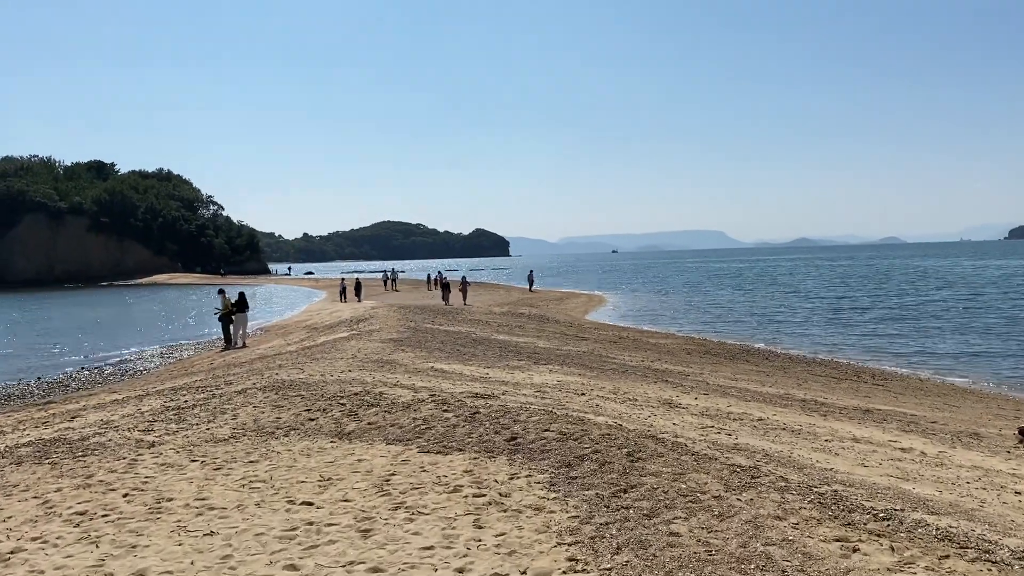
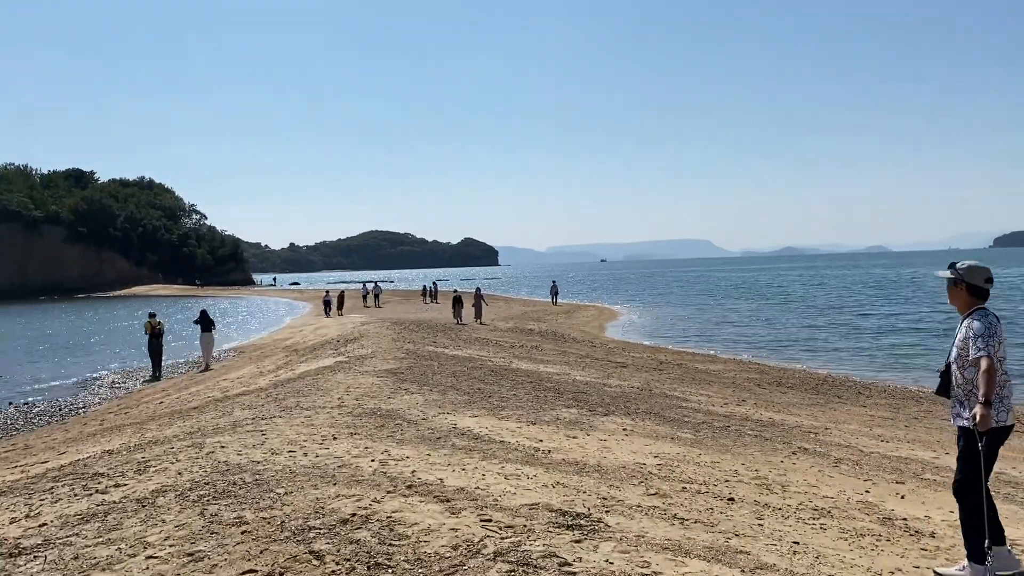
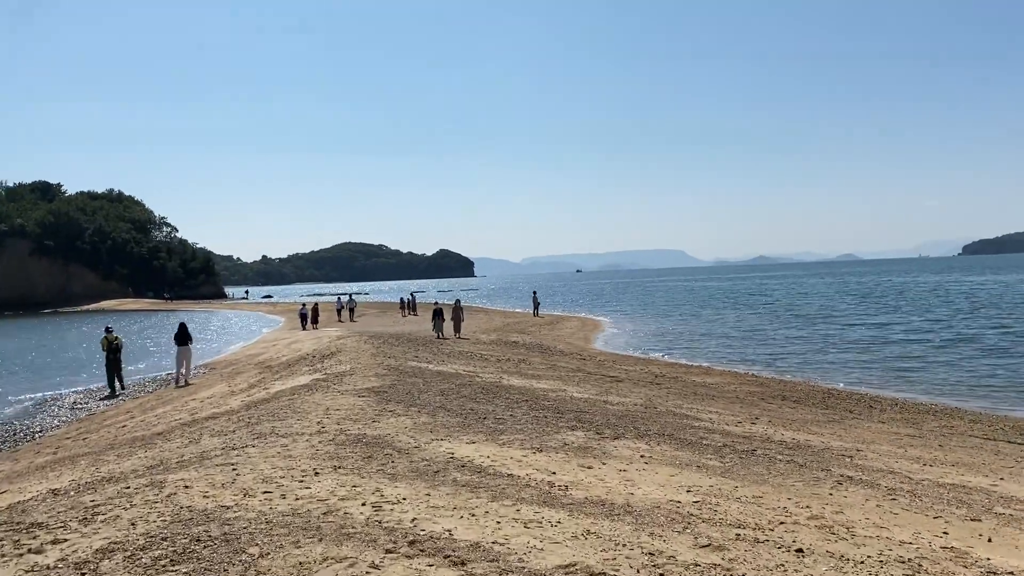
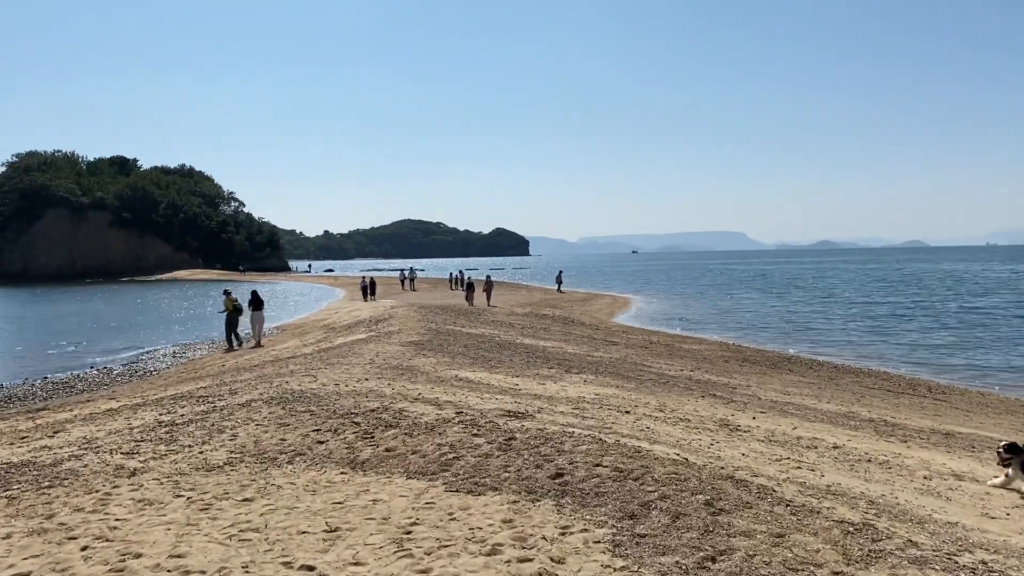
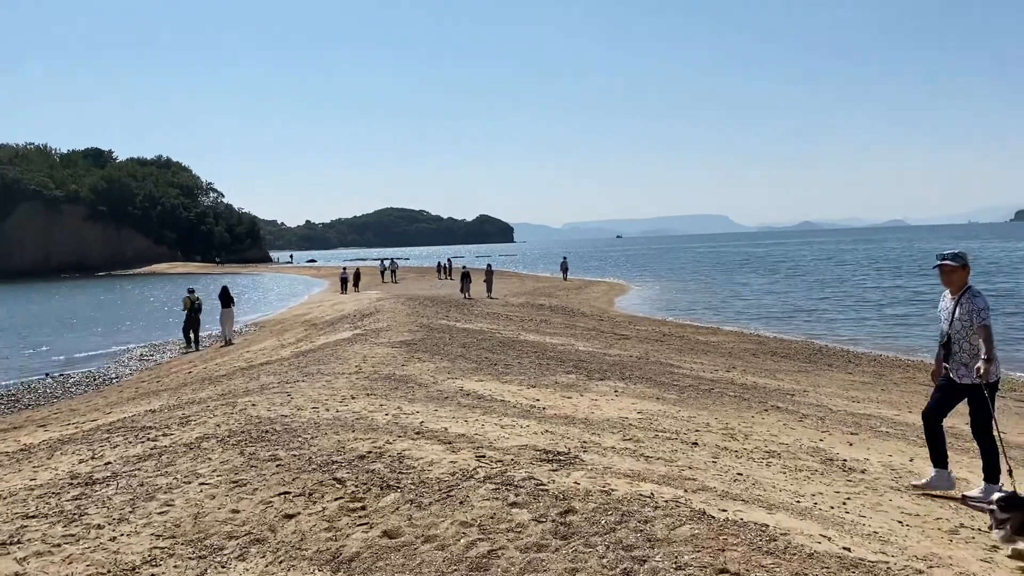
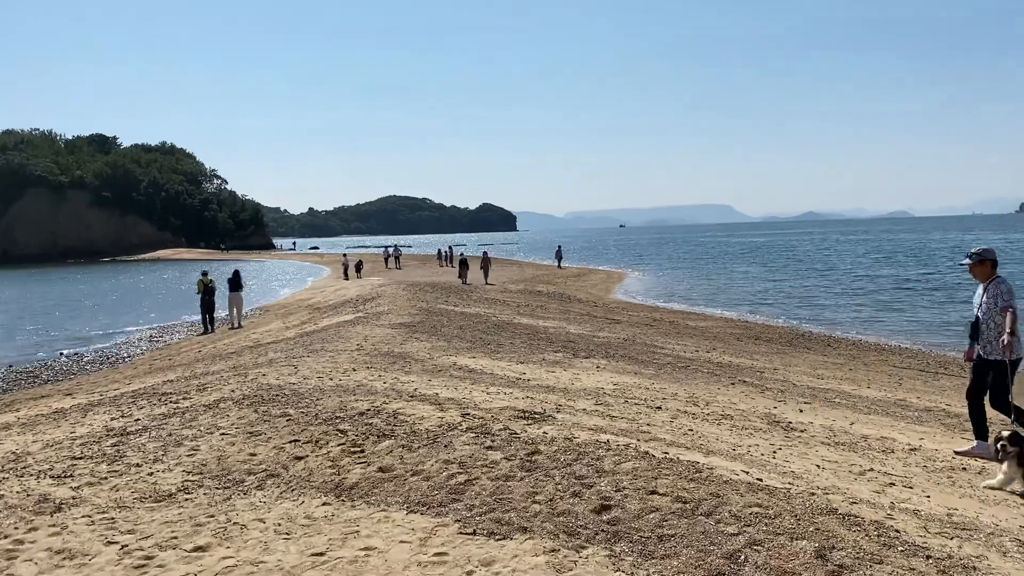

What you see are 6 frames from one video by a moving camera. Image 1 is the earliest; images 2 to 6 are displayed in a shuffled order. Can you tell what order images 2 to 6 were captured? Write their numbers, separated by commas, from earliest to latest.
4, 6, 5, 2, 3
